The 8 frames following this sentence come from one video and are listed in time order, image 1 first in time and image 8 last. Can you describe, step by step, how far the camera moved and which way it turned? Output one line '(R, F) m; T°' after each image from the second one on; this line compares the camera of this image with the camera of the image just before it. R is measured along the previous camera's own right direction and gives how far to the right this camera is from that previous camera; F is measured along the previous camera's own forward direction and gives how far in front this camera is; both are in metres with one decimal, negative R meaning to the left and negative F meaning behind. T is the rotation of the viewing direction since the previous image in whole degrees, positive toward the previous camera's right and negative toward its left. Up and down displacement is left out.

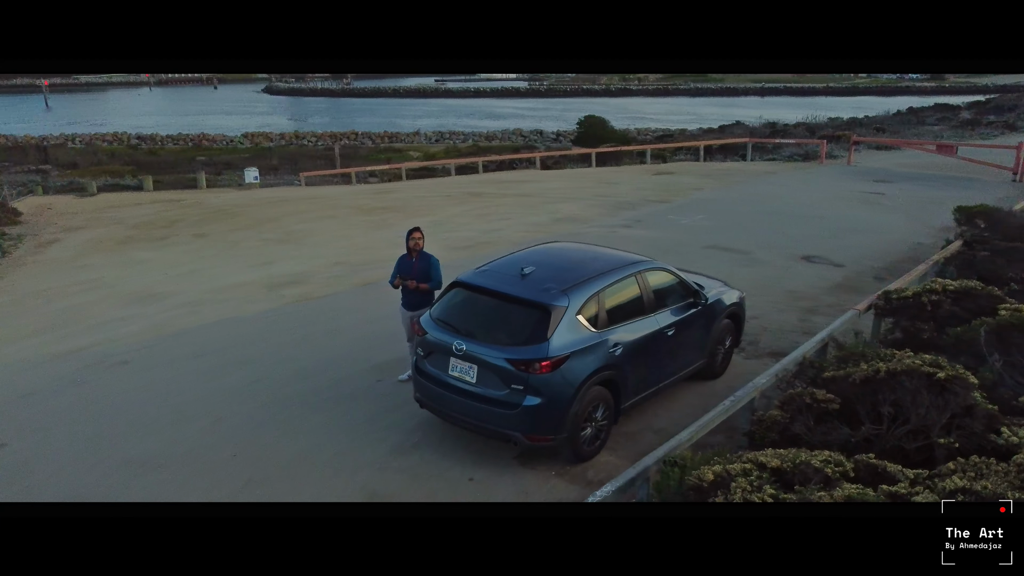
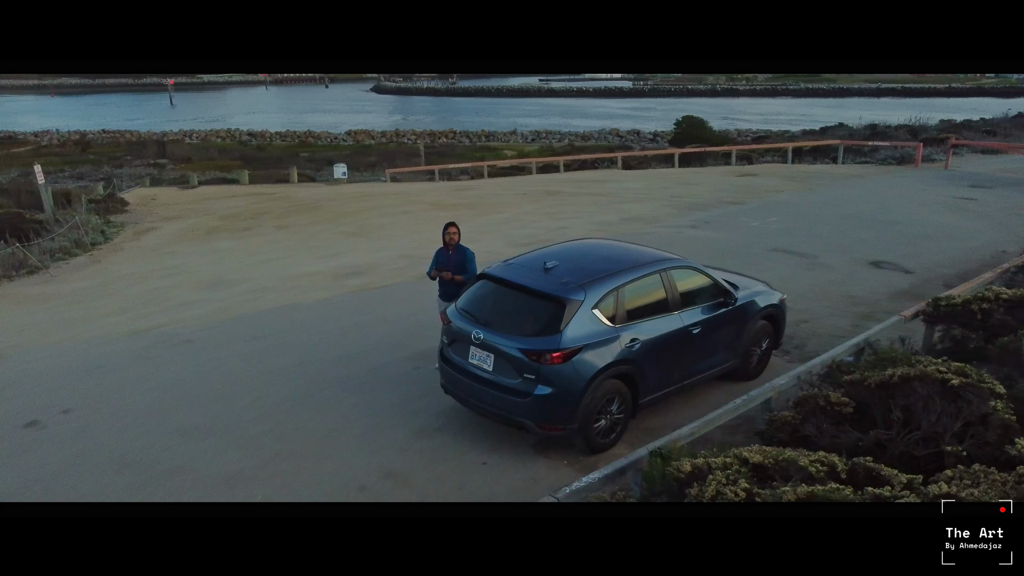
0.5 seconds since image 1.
(+0.7, -0.2) m; -7°
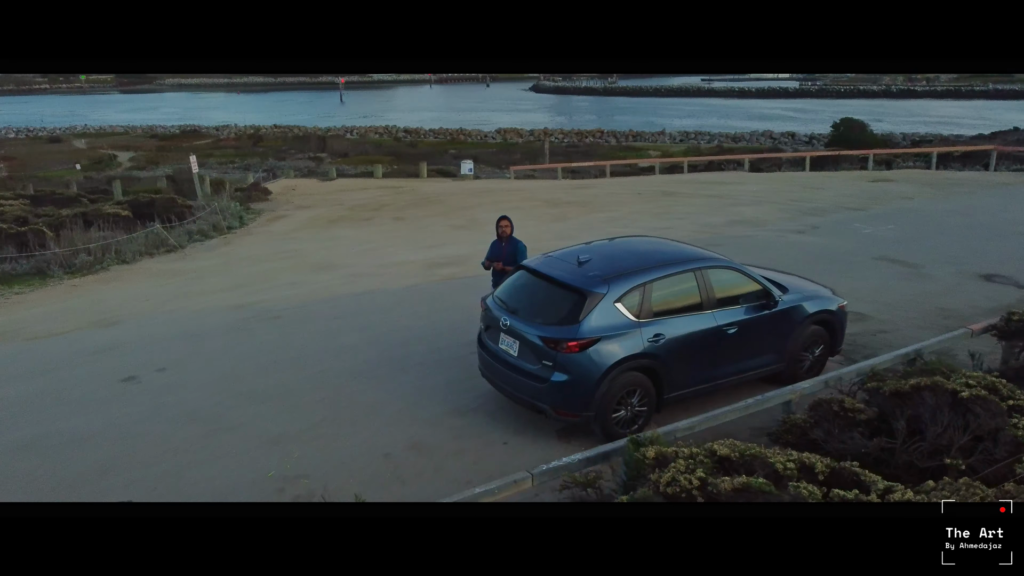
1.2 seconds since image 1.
(+1.1, -0.3) m; -10°
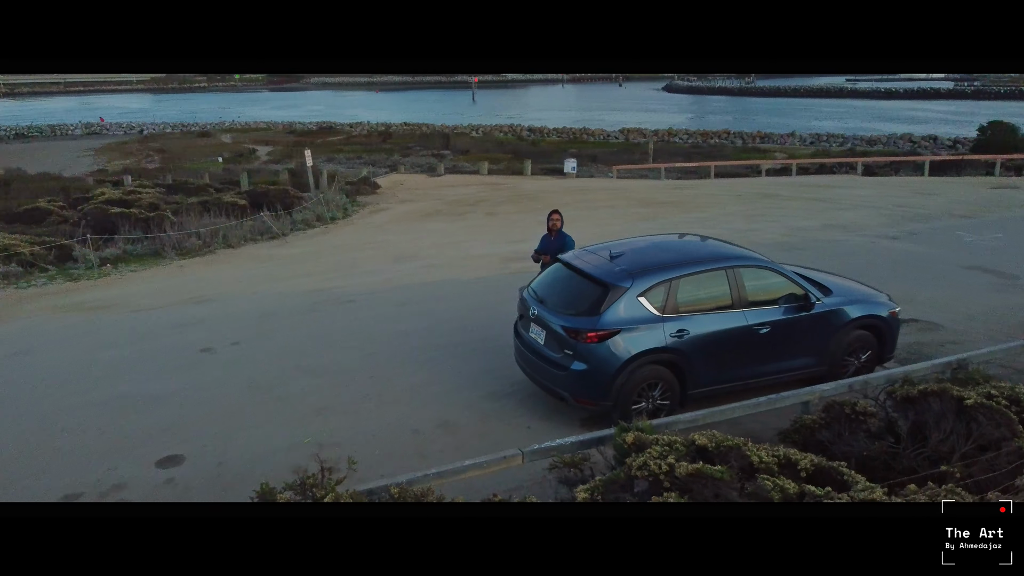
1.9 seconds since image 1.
(+0.9, -0.3) m; -9°
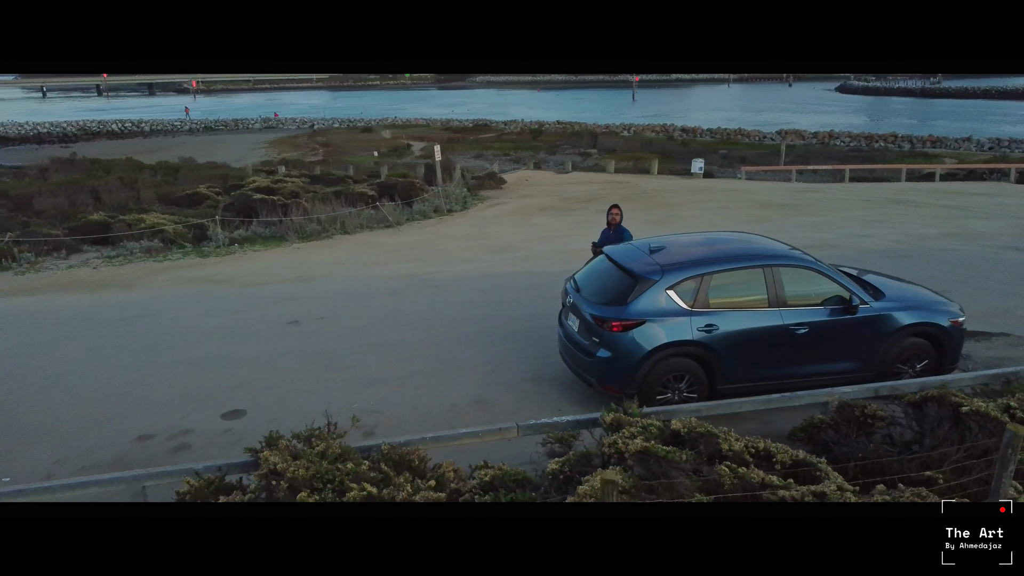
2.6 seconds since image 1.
(+1.1, -0.3) m; -11°
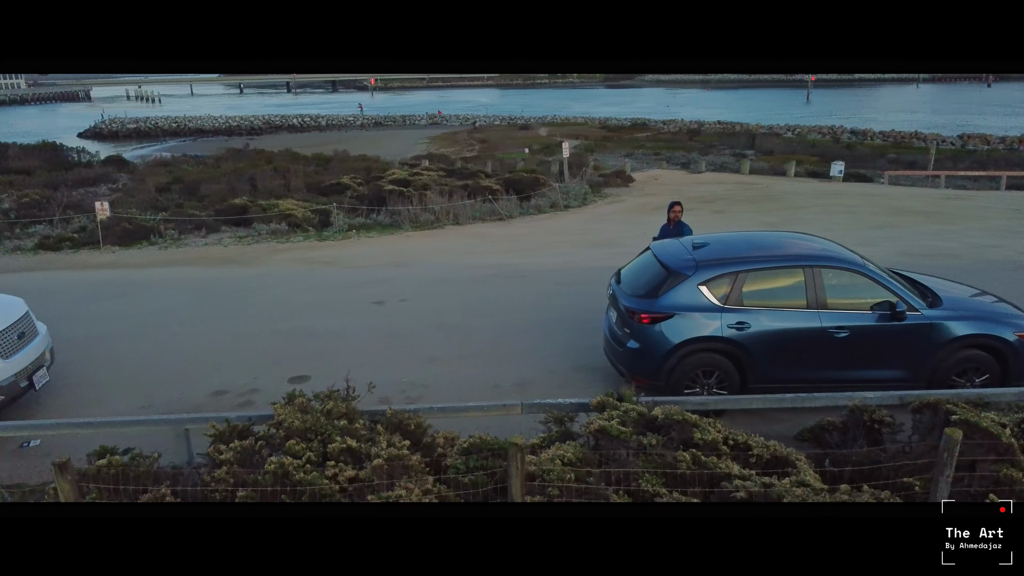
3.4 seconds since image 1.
(+1.1, -0.3) m; -11°
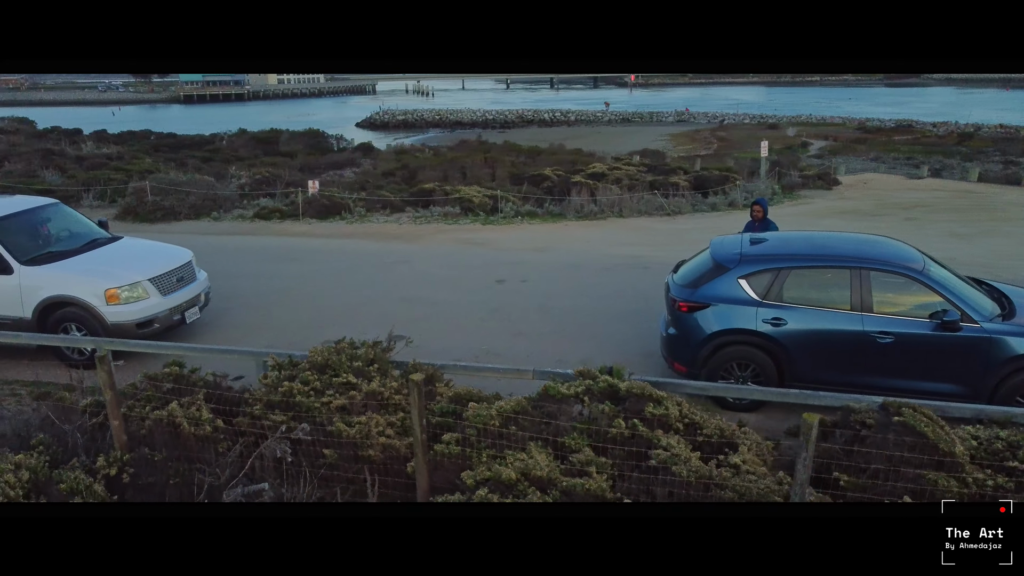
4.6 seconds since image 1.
(+1.9, -0.4) m; -17°
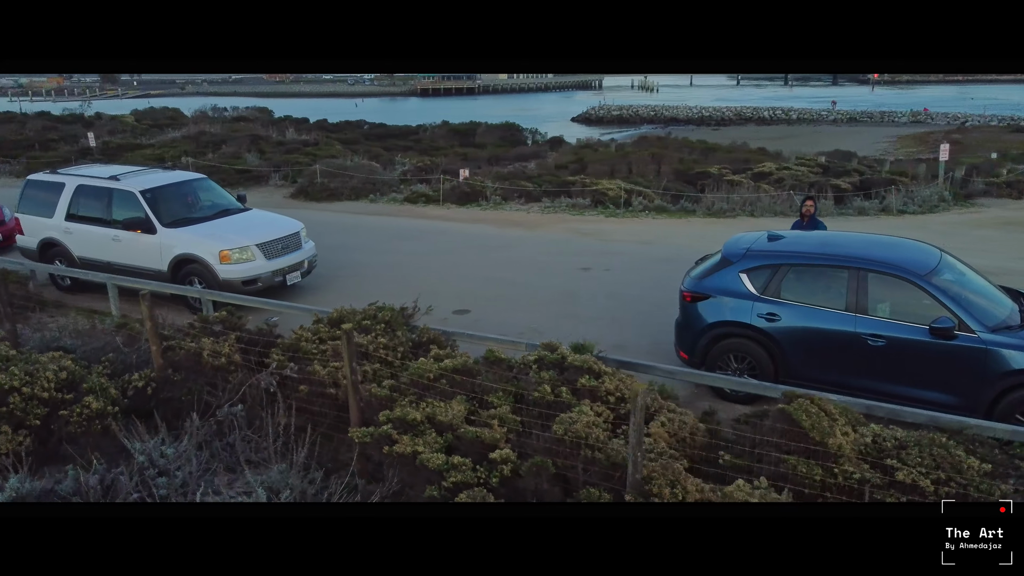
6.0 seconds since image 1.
(+2.0, -0.5) m; -15°
